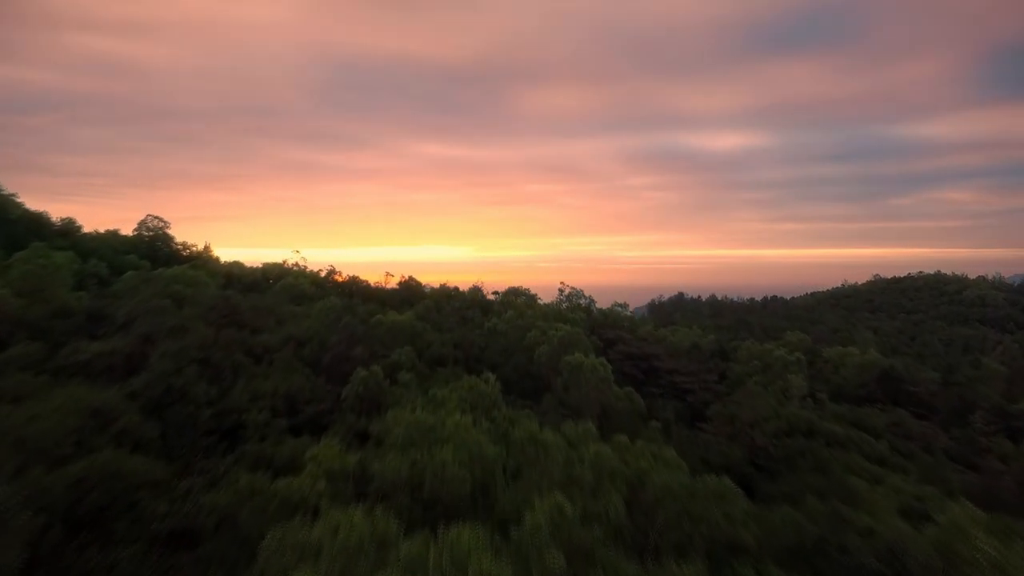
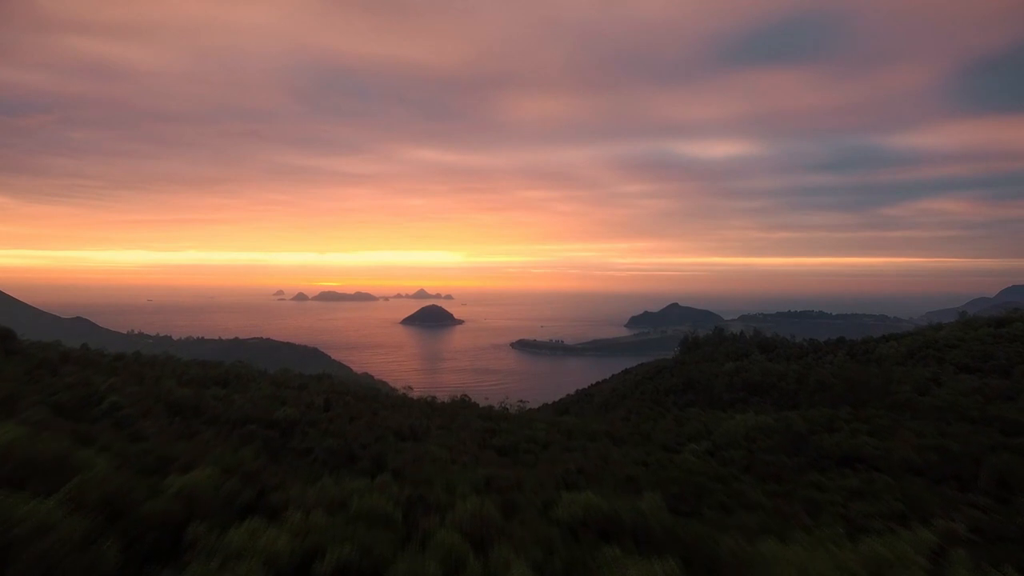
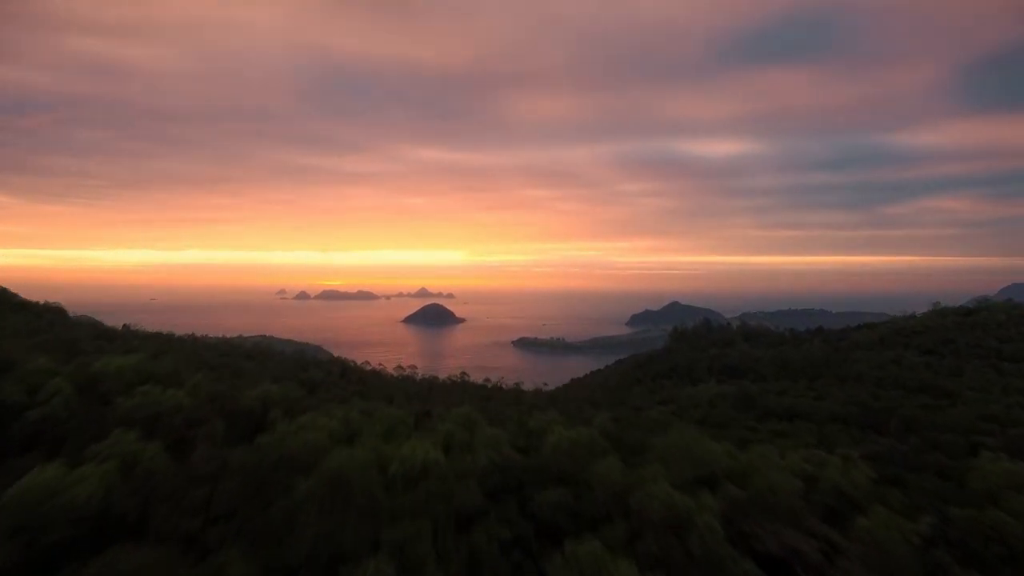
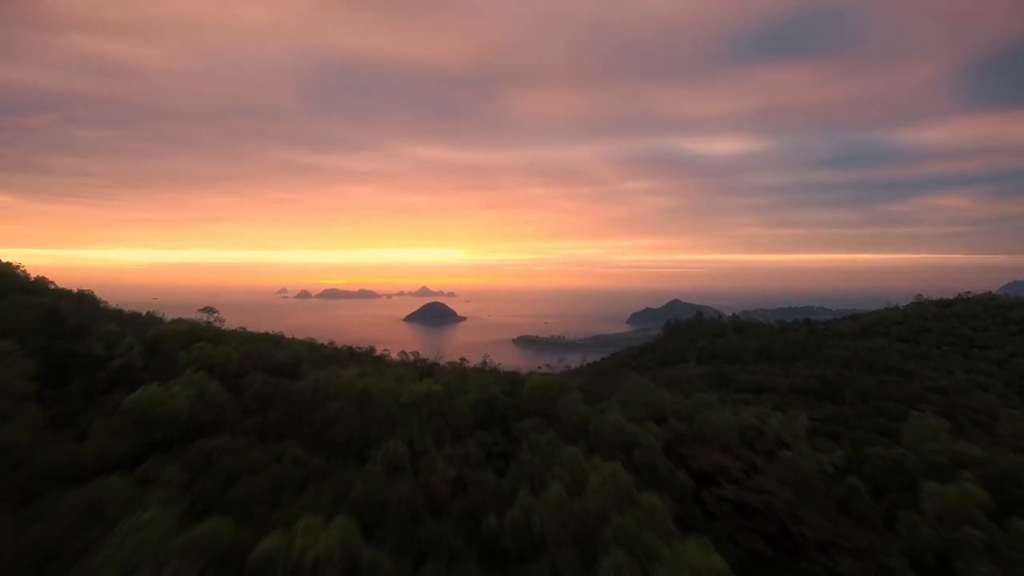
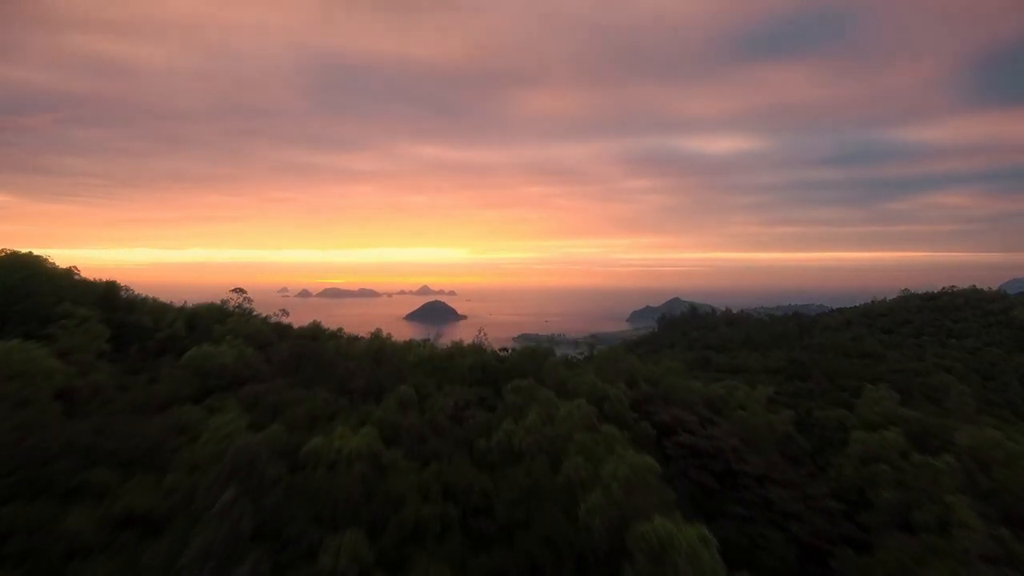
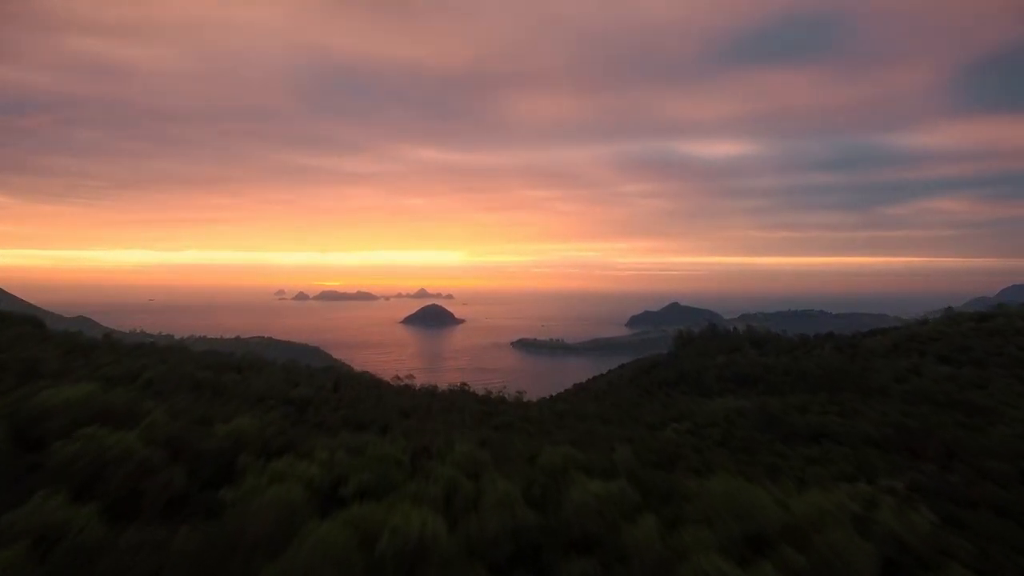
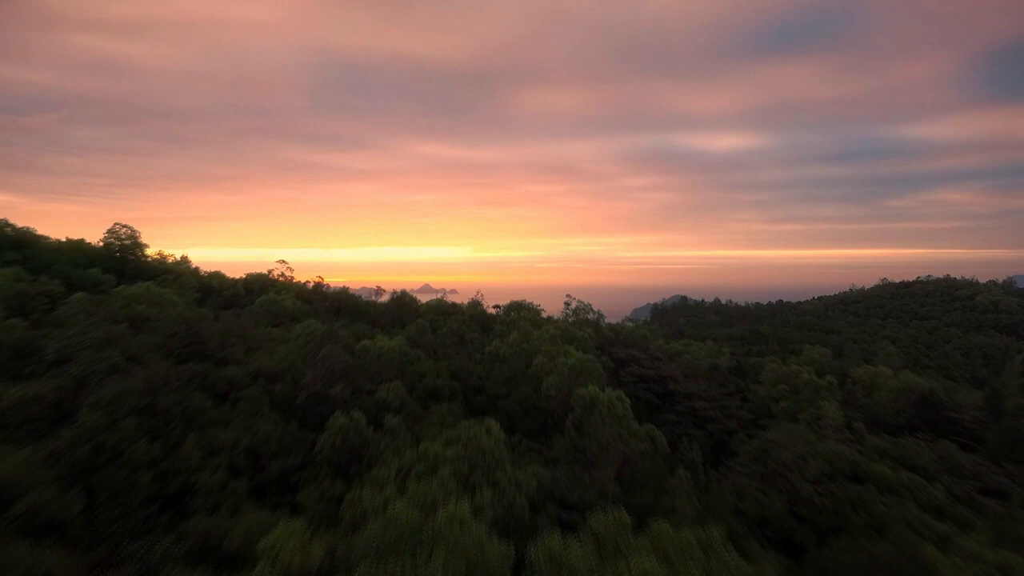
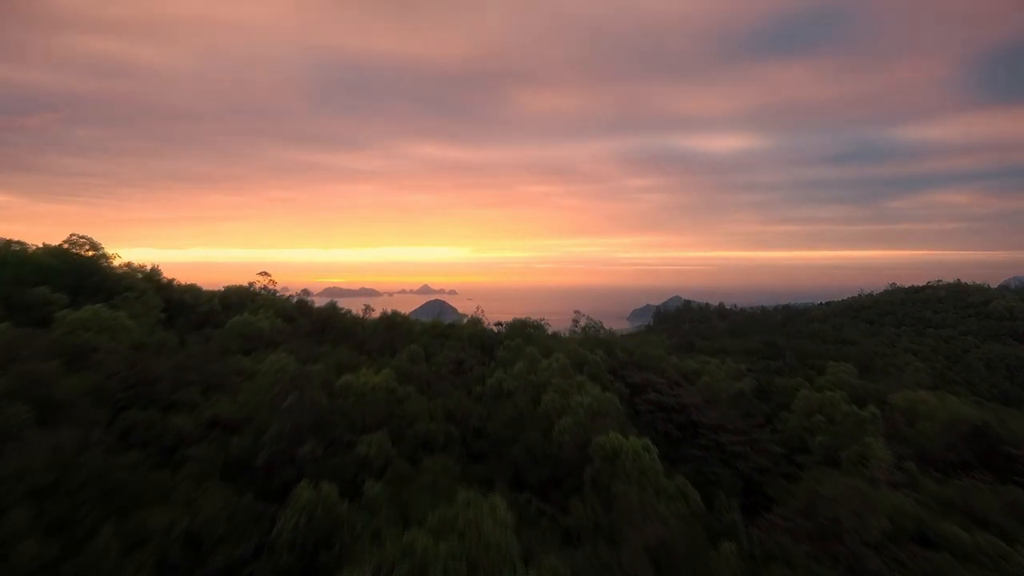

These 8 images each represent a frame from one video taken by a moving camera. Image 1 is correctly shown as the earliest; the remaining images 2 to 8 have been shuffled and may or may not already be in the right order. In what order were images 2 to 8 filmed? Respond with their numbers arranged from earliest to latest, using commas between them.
7, 8, 5, 4, 3, 6, 2
